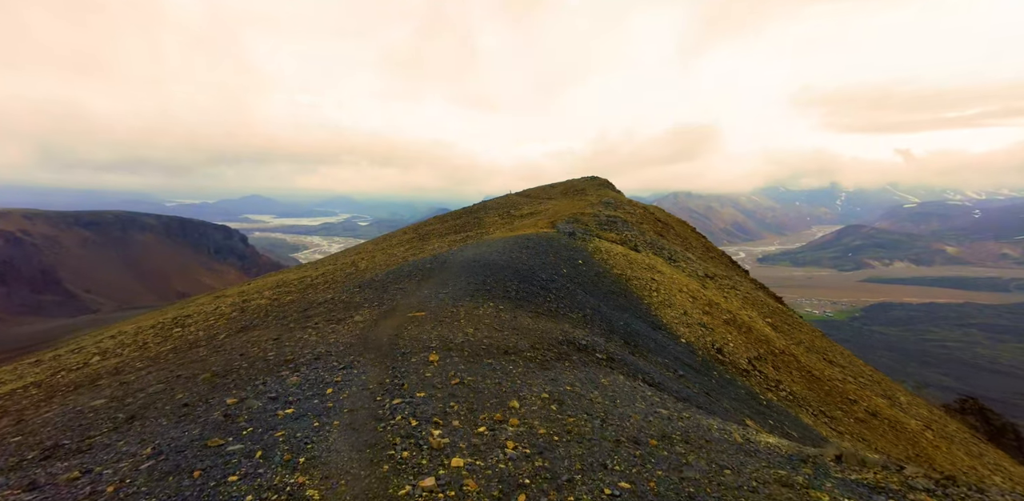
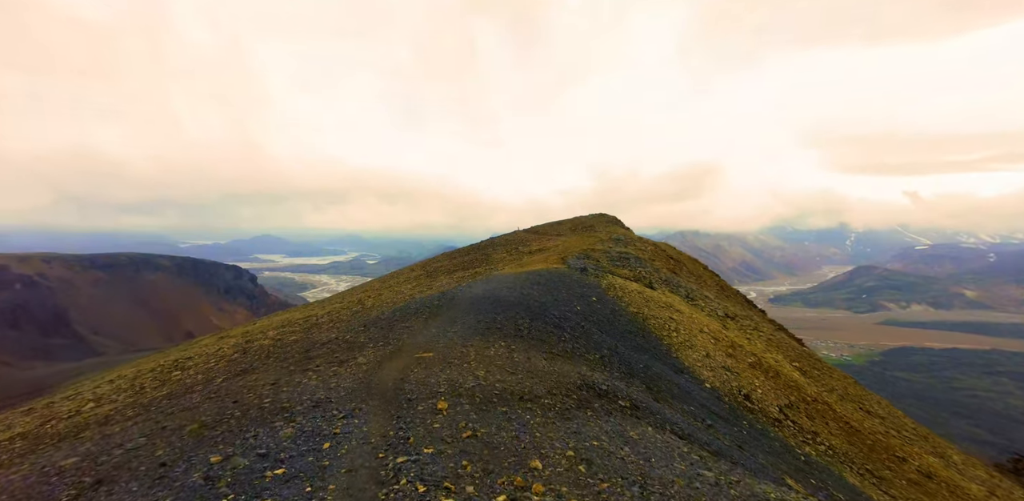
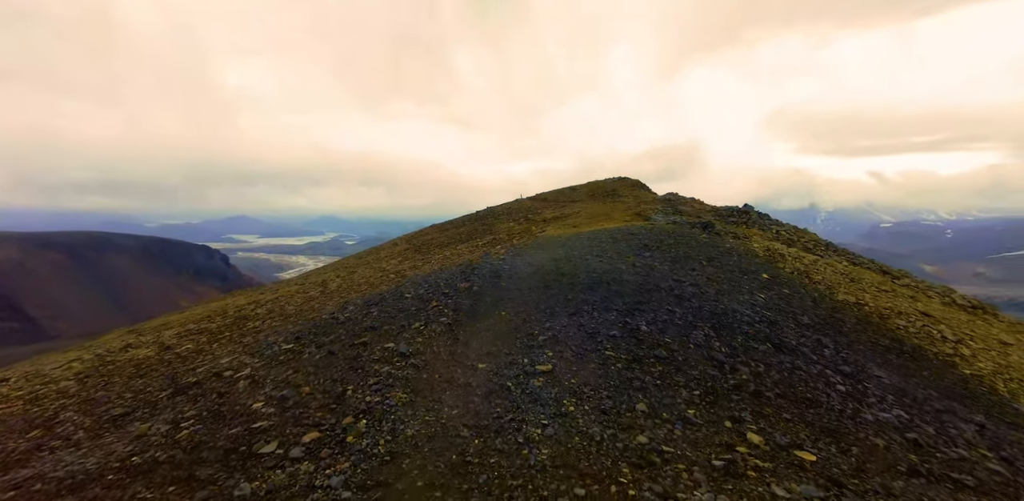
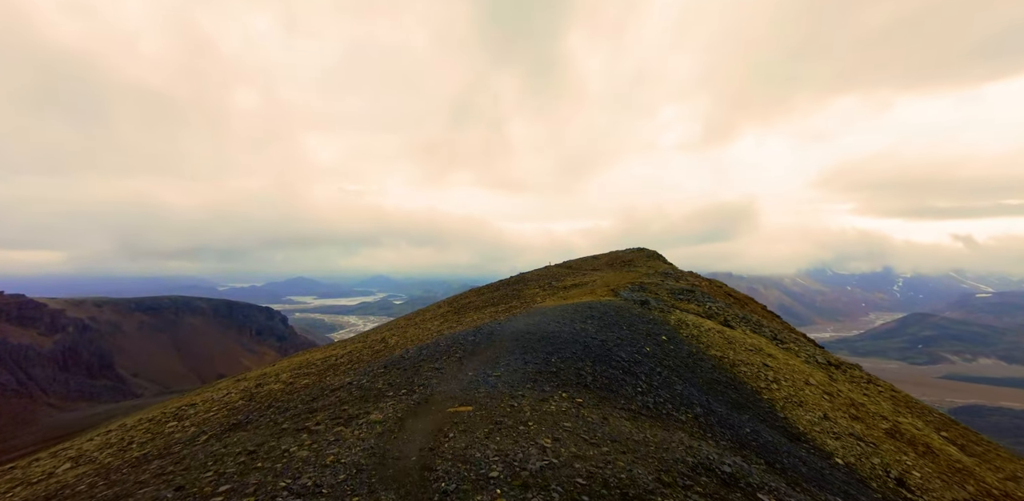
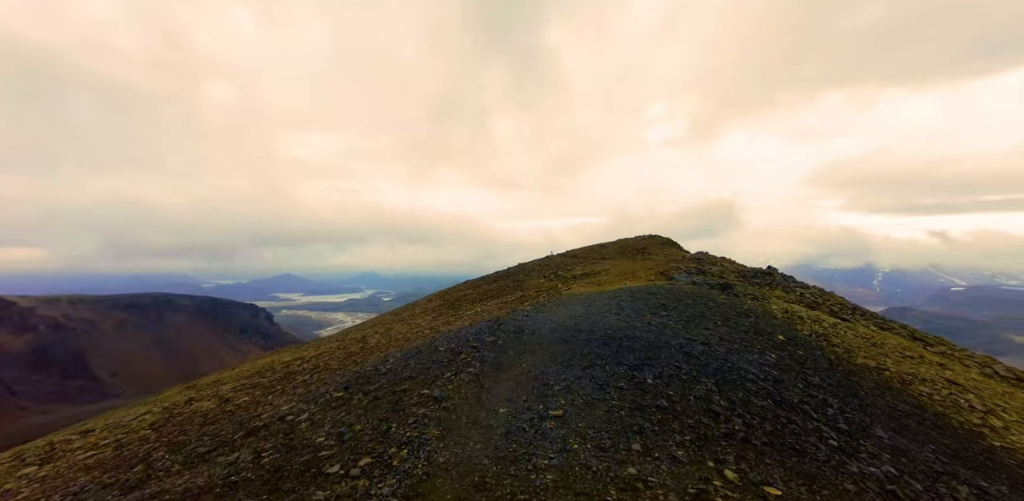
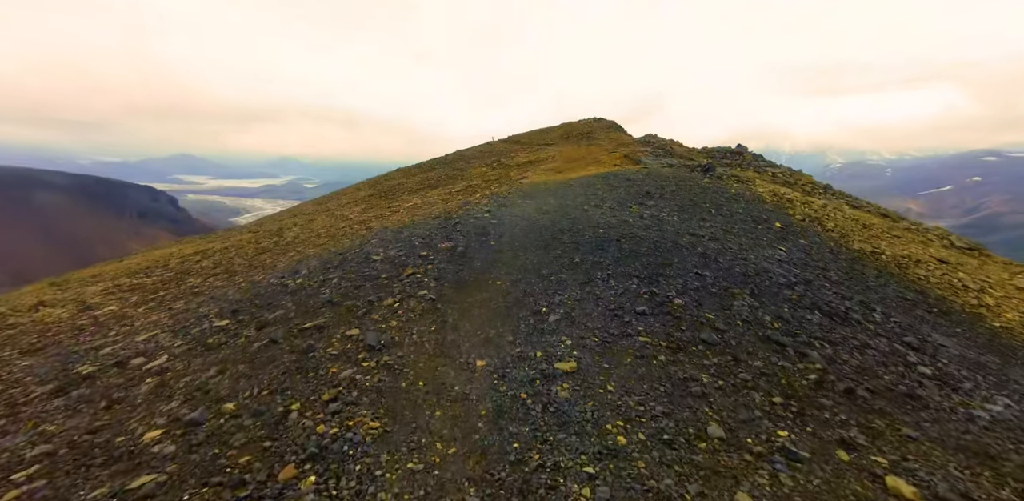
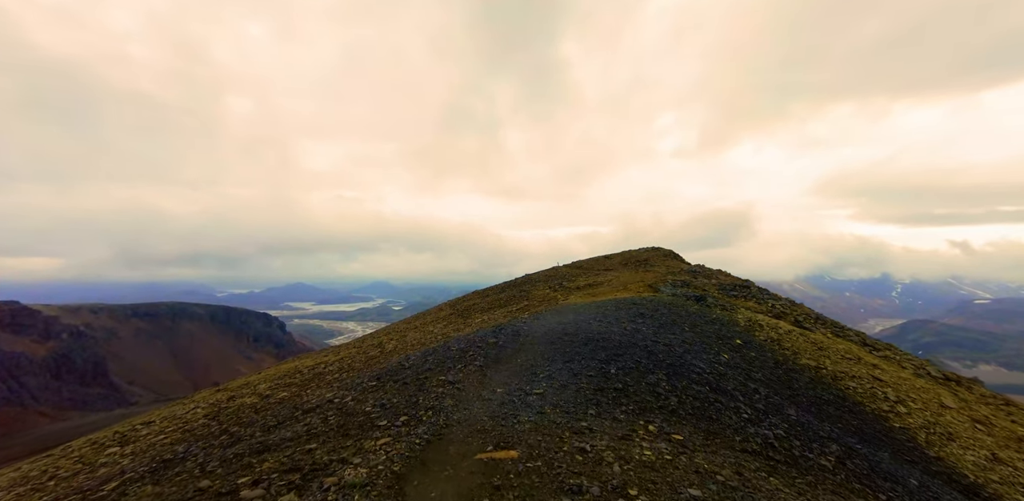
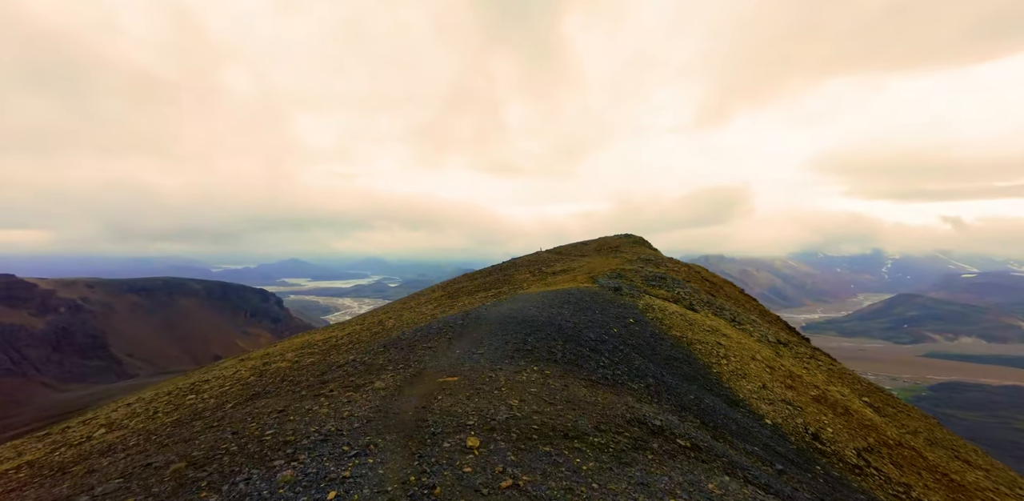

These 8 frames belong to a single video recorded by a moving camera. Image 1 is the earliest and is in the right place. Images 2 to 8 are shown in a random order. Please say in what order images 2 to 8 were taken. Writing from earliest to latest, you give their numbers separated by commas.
2, 8, 4, 7, 5, 3, 6
